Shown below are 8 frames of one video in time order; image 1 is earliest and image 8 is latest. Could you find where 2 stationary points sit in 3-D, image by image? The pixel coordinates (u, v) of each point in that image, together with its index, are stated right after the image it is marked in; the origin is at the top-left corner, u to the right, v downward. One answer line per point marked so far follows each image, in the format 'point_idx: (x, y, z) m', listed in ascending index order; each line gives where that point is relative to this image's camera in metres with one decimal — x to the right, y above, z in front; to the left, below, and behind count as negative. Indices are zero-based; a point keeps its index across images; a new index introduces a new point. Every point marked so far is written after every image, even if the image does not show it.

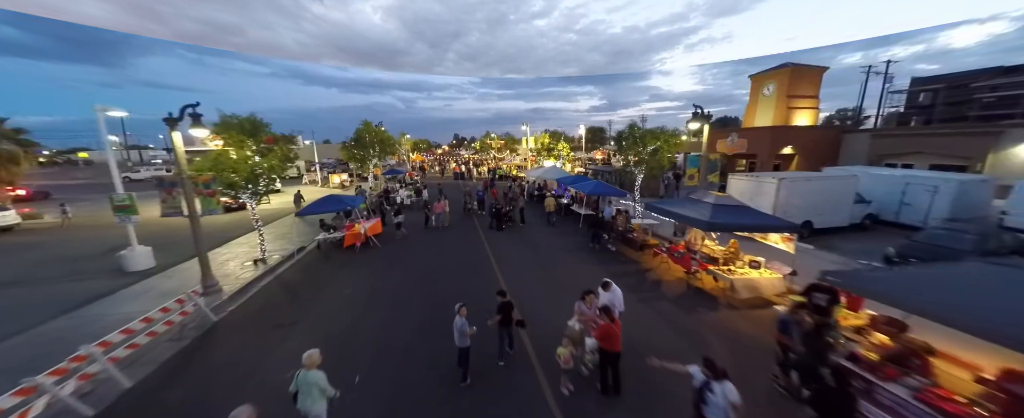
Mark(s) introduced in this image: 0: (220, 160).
0: (-8.8, +1.5, +9.1) m
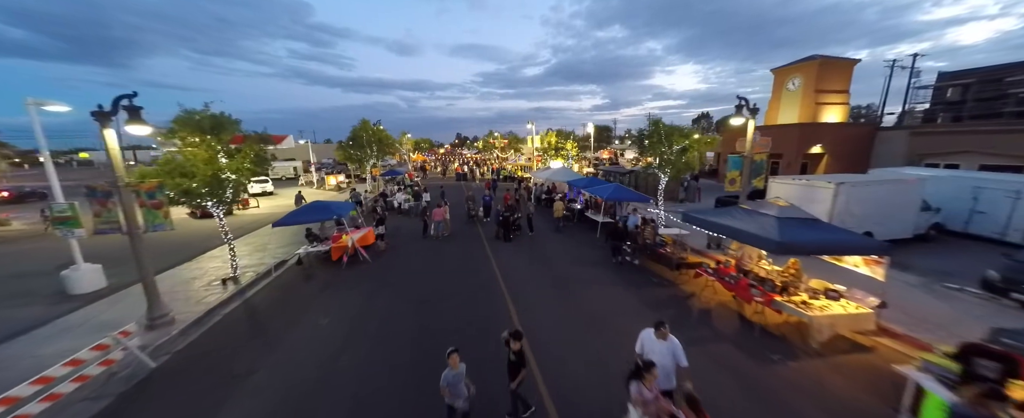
0: (-8.4, +1.2, +7.6) m
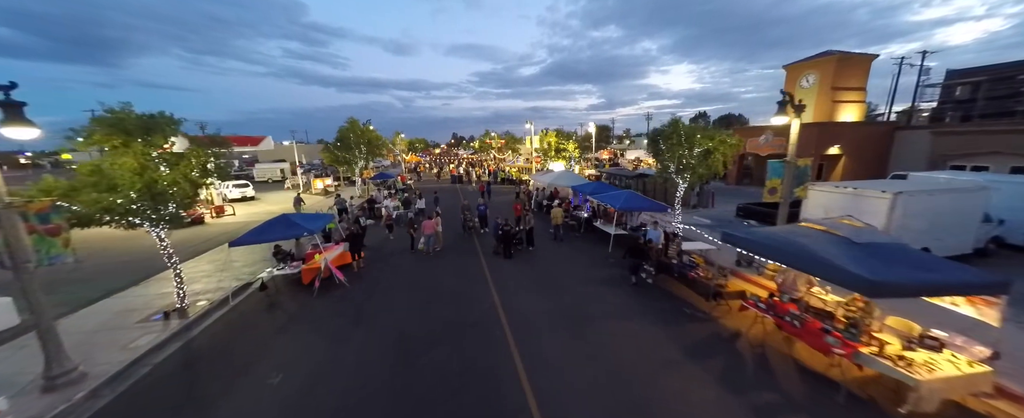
0: (-8.4, +0.7, +6.1) m
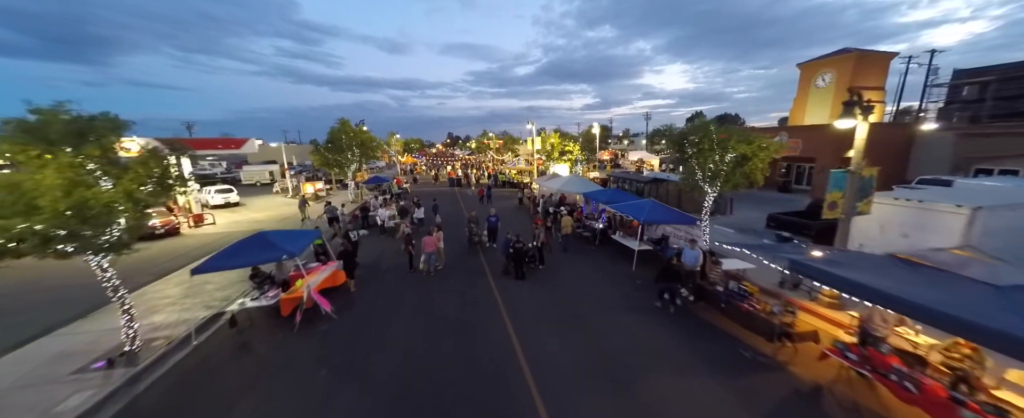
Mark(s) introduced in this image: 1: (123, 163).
0: (-7.9, +0.3, +4.7) m
1: (-7.6, +0.9, +5.9) m
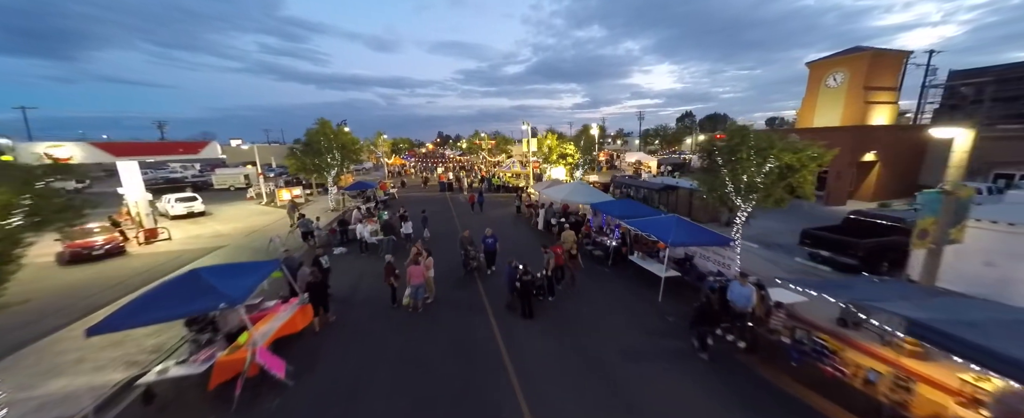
0: (-7.7, -0.3, +2.9) m
1: (-7.4, +0.2, +4.1) m
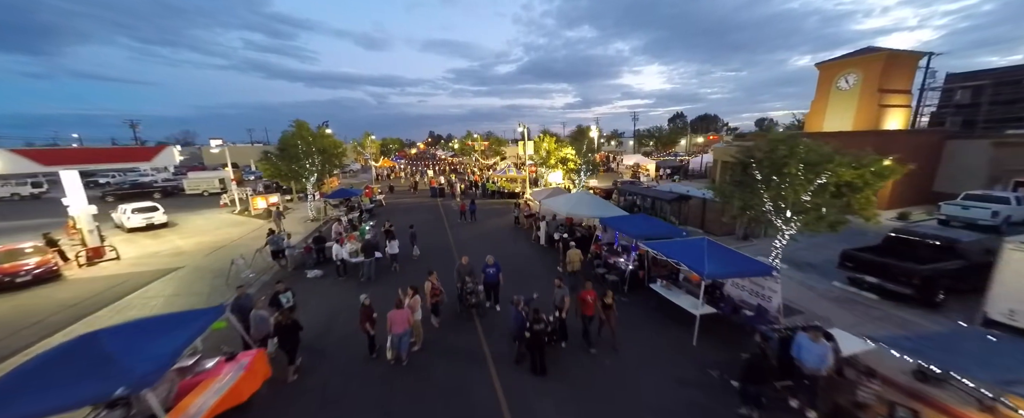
0: (-7.4, -1.0, +1.3) m
1: (-7.2, -0.4, +2.5) m
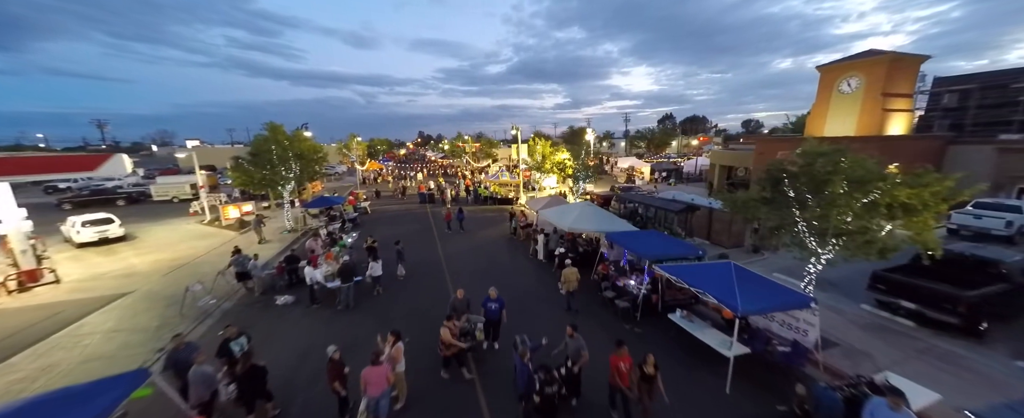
0: (-7.2, -1.5, -0.1) m
1: (-7.0, -0.9, +1.1) m
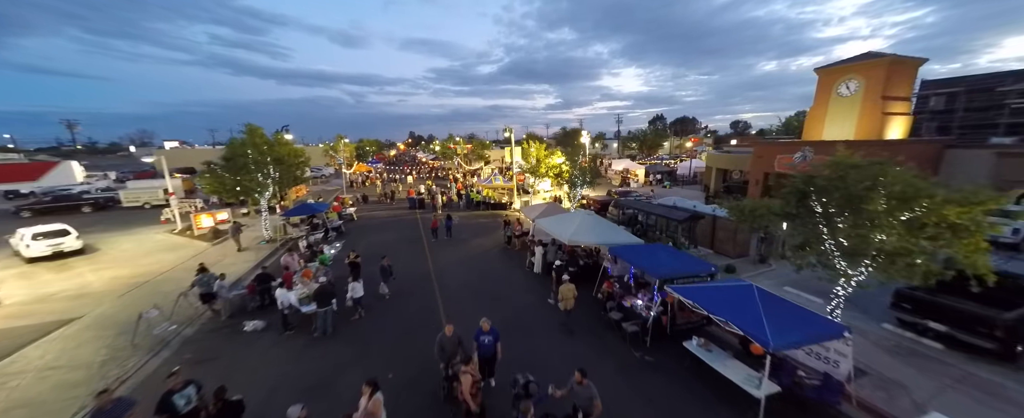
0: (-7.1, -1.9, -1.1) m
1: (-6.9, -1.3, +0.1) m
